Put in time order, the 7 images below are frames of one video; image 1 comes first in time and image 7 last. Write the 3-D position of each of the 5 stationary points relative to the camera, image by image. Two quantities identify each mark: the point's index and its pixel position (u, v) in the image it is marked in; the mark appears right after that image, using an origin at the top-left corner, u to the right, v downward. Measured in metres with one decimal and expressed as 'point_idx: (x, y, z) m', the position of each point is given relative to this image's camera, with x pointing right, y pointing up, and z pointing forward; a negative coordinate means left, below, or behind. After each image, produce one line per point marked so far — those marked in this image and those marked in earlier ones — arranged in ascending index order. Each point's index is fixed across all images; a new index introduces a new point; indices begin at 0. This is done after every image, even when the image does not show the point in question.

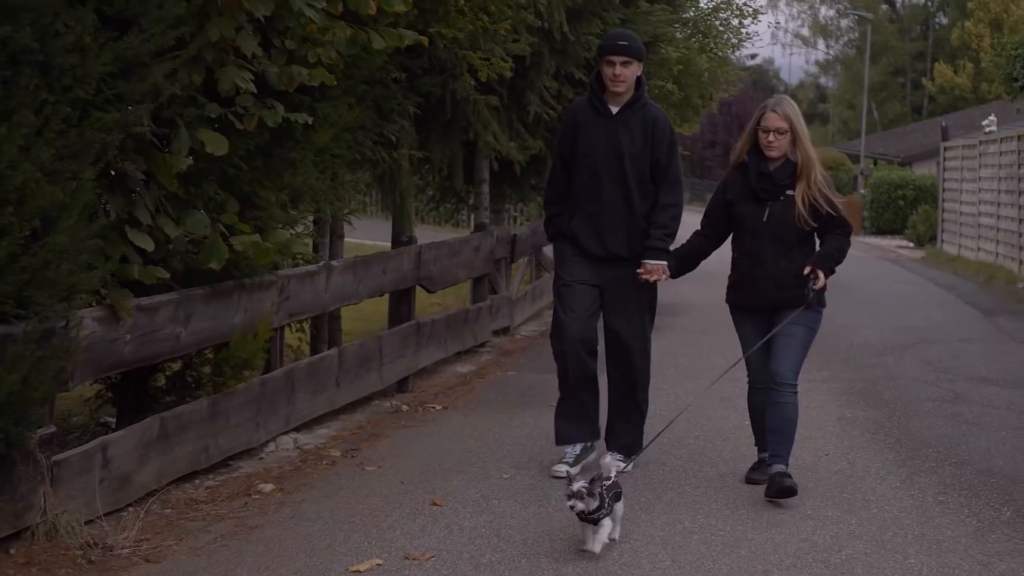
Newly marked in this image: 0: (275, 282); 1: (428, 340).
0: (-0.8, 0.0, +6.2) m
1: (-0.4, -0.2, +8.5) m
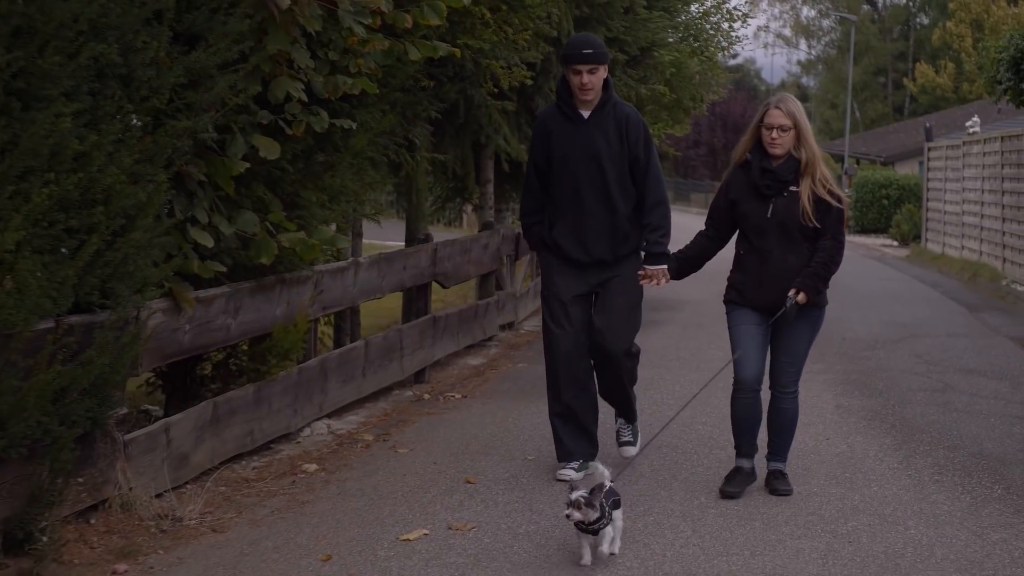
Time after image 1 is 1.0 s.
0: (-0.7, 0.0, +6.6) m
1: (-0.3, -0.2, +8.9) m
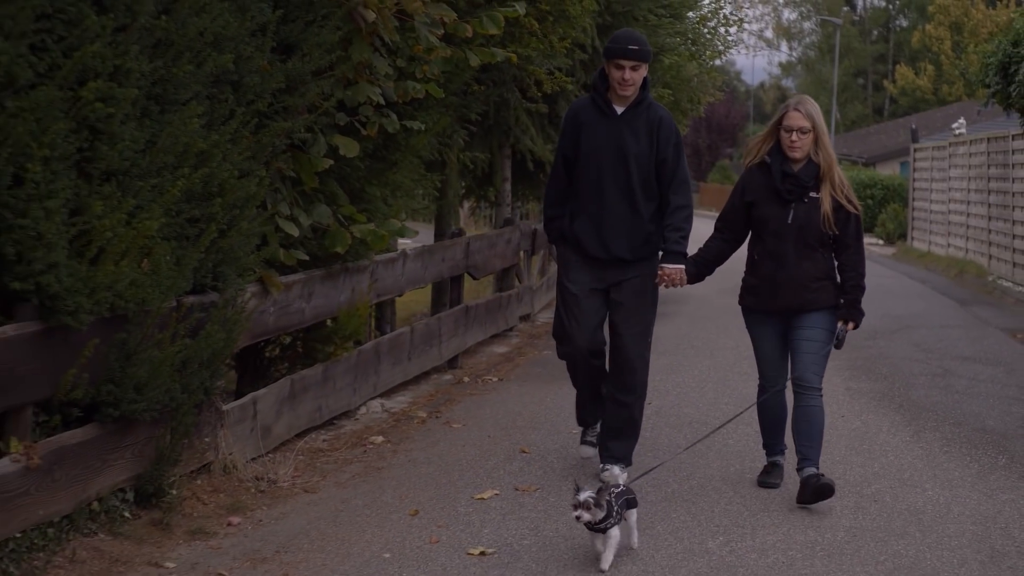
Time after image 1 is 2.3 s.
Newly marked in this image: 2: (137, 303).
0: (-0.5, +0.1, +7.1) m
1: (-0.2, -0.2, +9.5) m
2: (-0.9, 0.0, +4.4) m
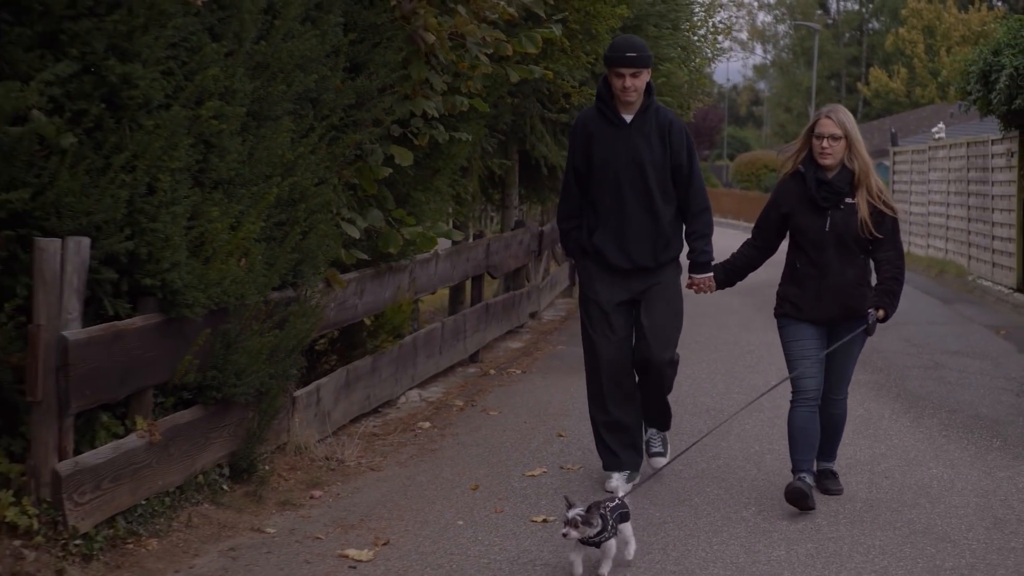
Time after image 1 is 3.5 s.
0: (-0.4, +0.1, +7.7) m
1: (-0.1, -0.2, +10.0) m
2: (-0.7, 0.0, +5.0) m
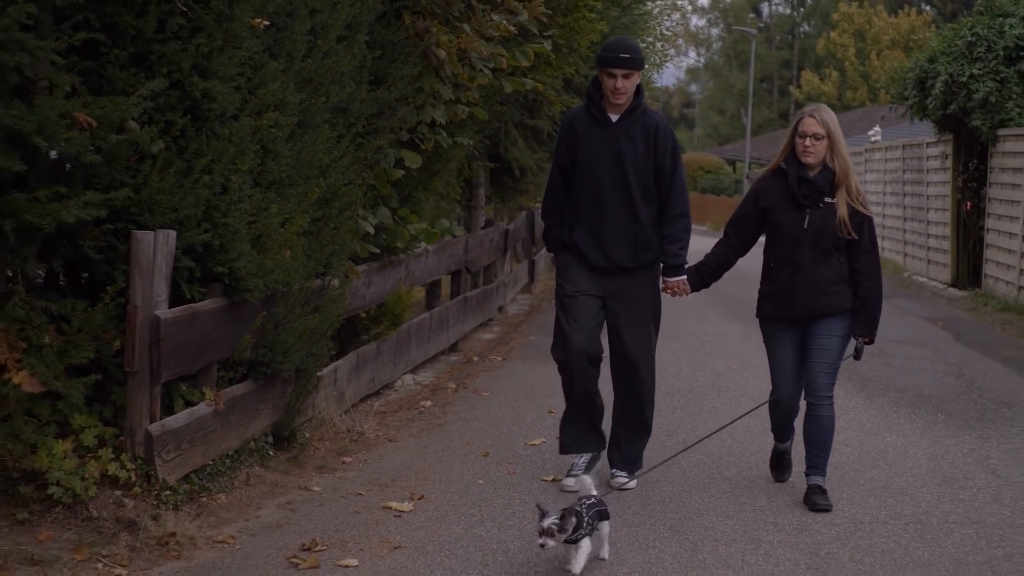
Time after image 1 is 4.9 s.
0: (-0.5, +0.1, +8.4) m
1: (-0.2, -0.1, +10.7) m
2: (-0.7, 0.0, +5.7) m
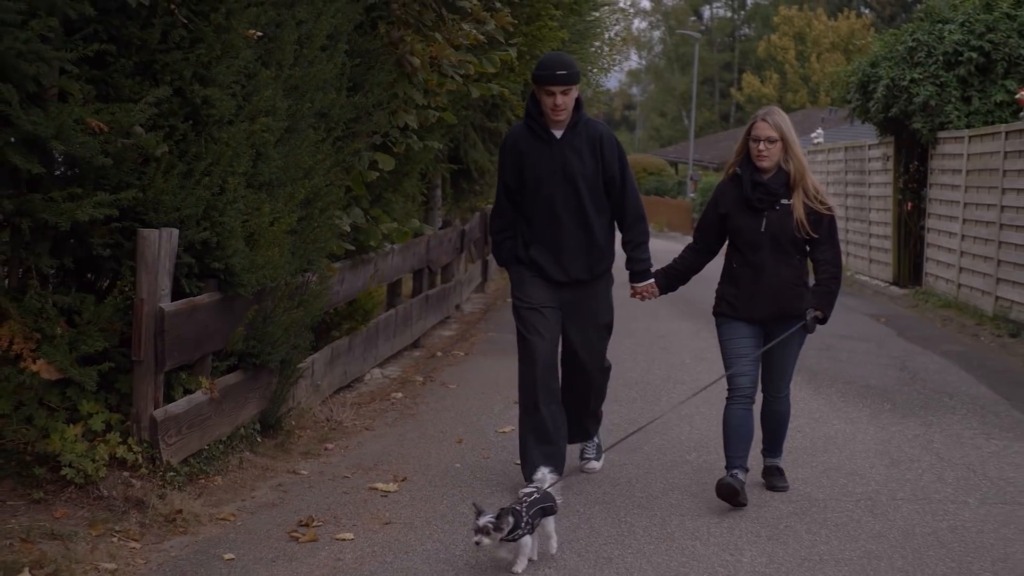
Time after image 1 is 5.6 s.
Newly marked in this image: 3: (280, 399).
0: (-0.6, +0.1, +8.7) m
1: (-0.5, -0.1, +11.1) m
2: (-0.7, 0.0, +6.0) m
3: (-0.8, -0.4, +6.4) m
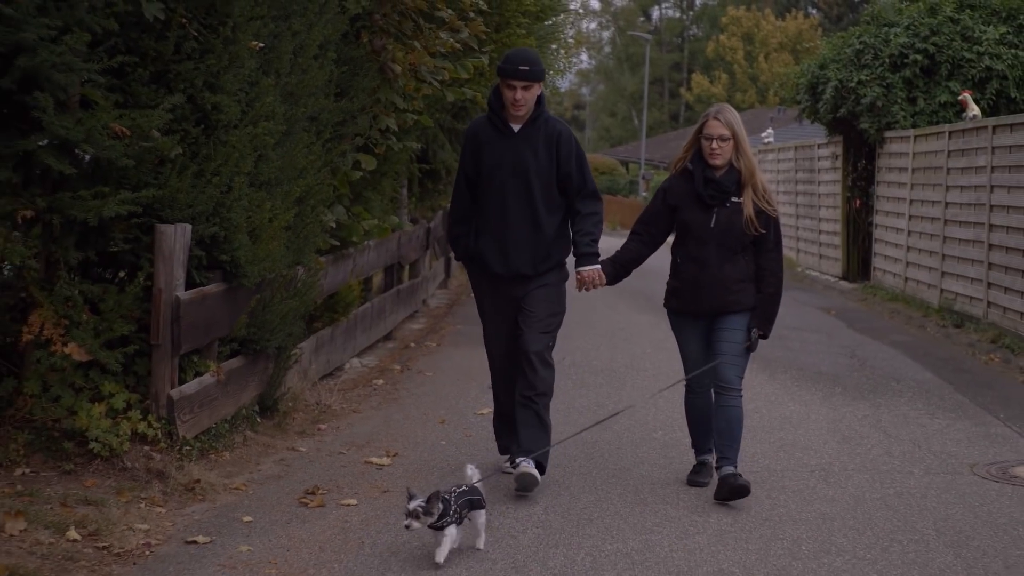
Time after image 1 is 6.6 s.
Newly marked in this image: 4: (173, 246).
0: (-0.7, +0.2, +9.2) m
1: (-0.7, -0.1, +11.6) m
2: (-0.8, +0.1, +6.5) m
3: (-0.8, -0.3, +6.9) m
4: (-1.0, +0.1, +5.6) m
